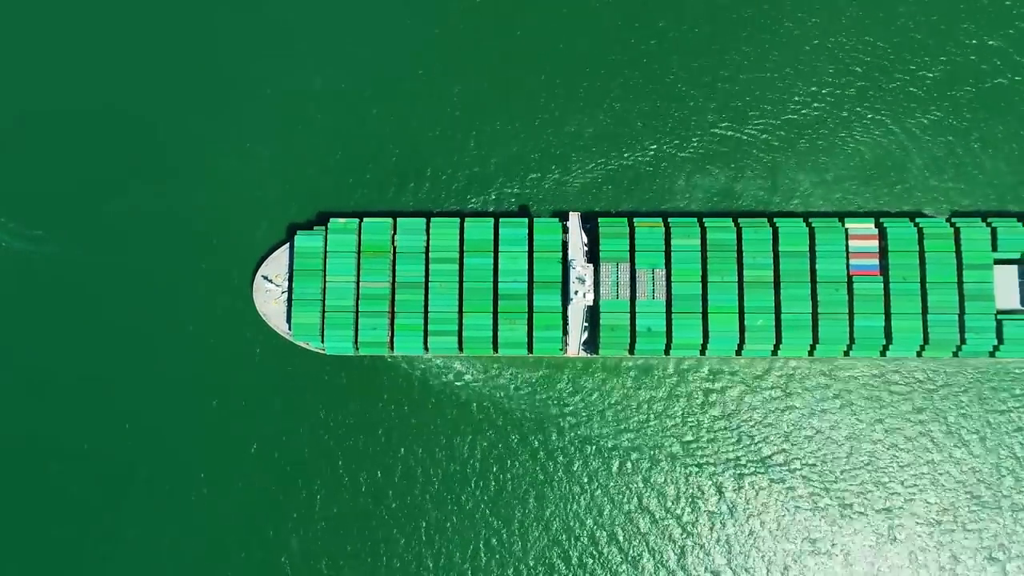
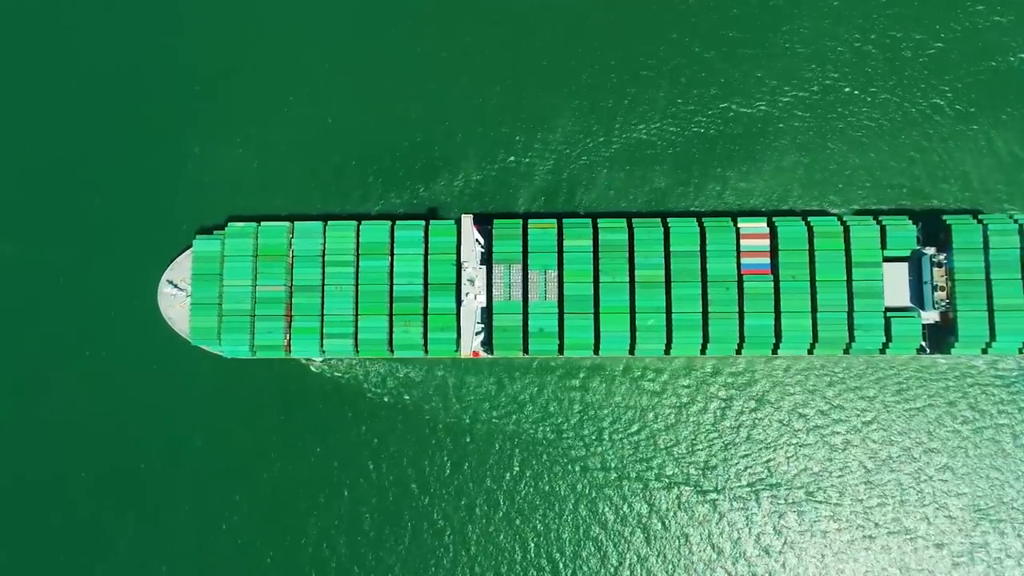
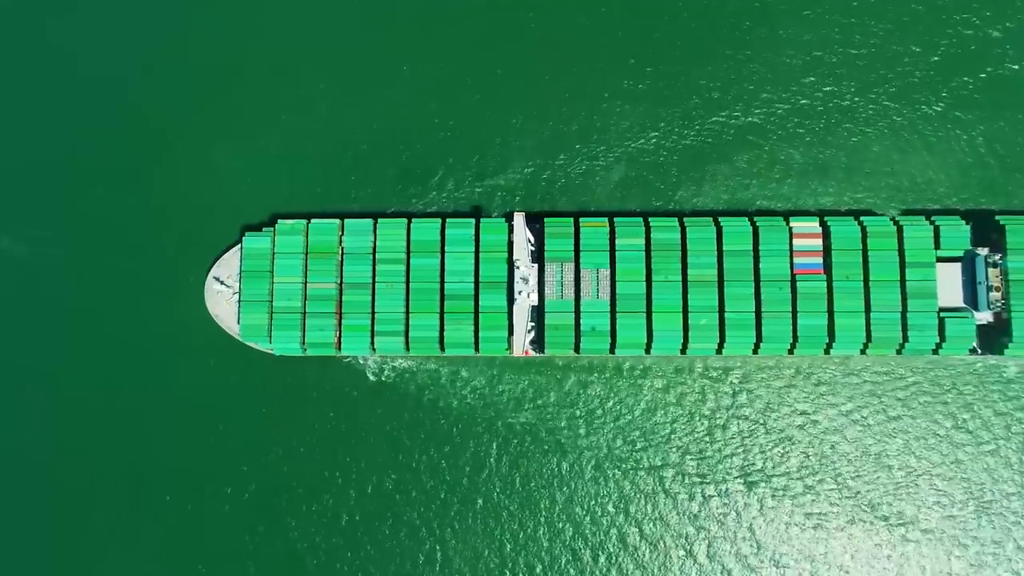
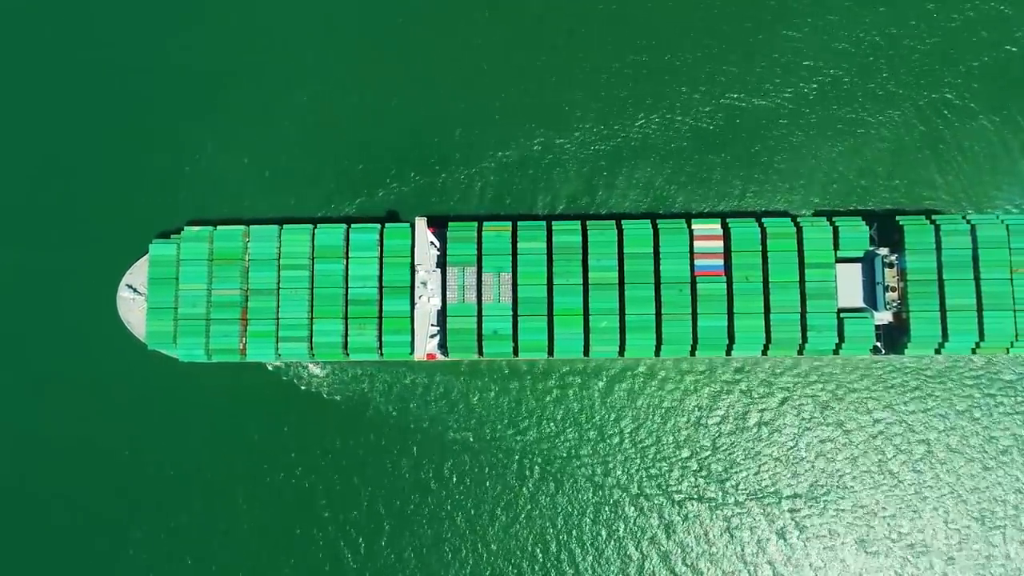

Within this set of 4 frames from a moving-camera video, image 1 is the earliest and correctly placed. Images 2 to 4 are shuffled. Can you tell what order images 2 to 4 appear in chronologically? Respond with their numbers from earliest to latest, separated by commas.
3, 2, 4
